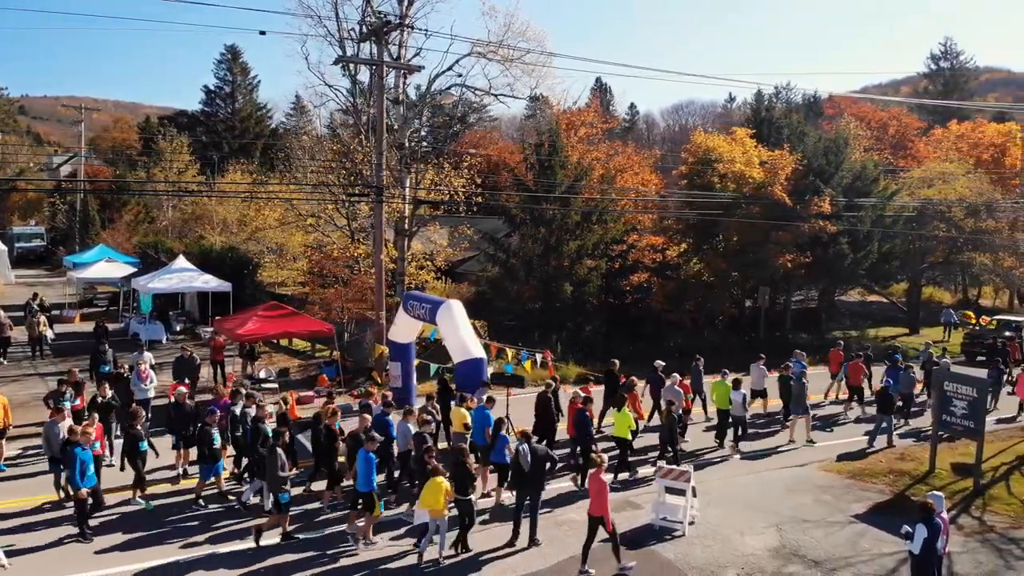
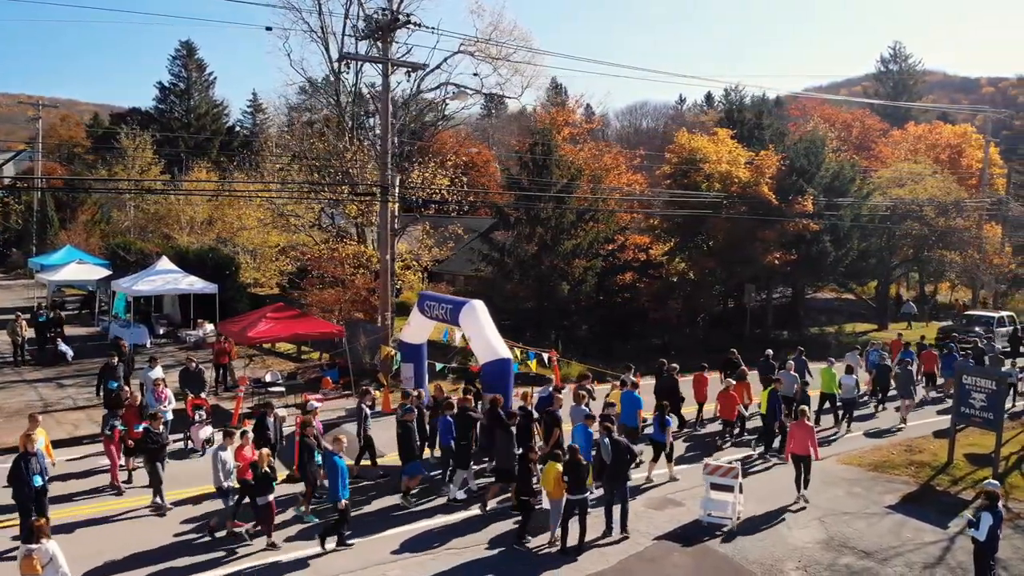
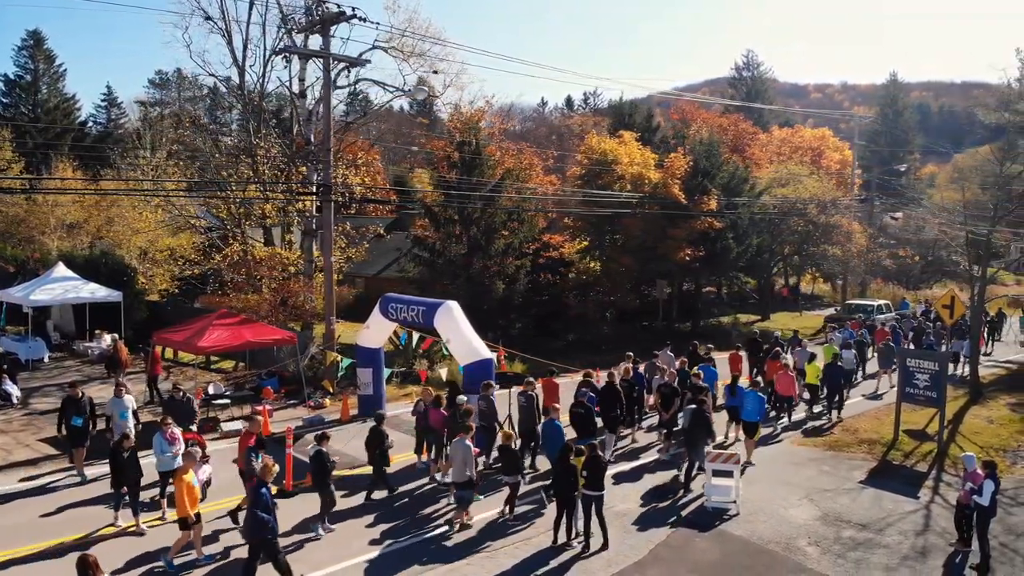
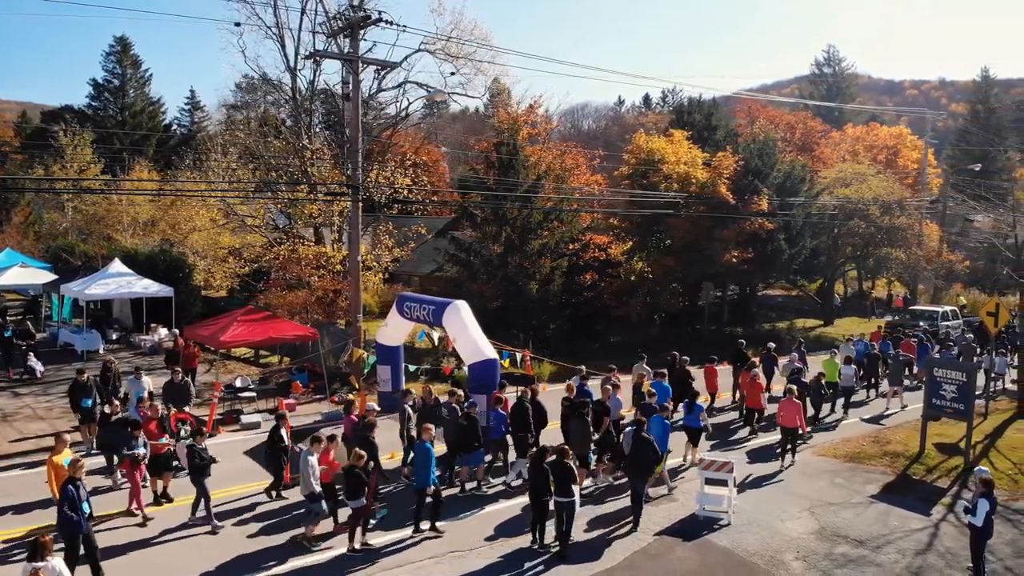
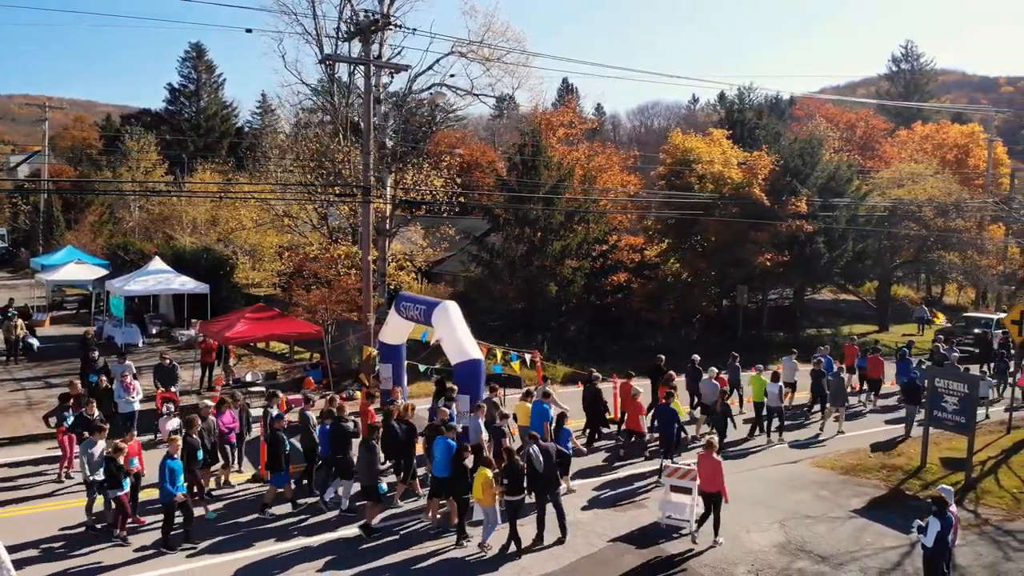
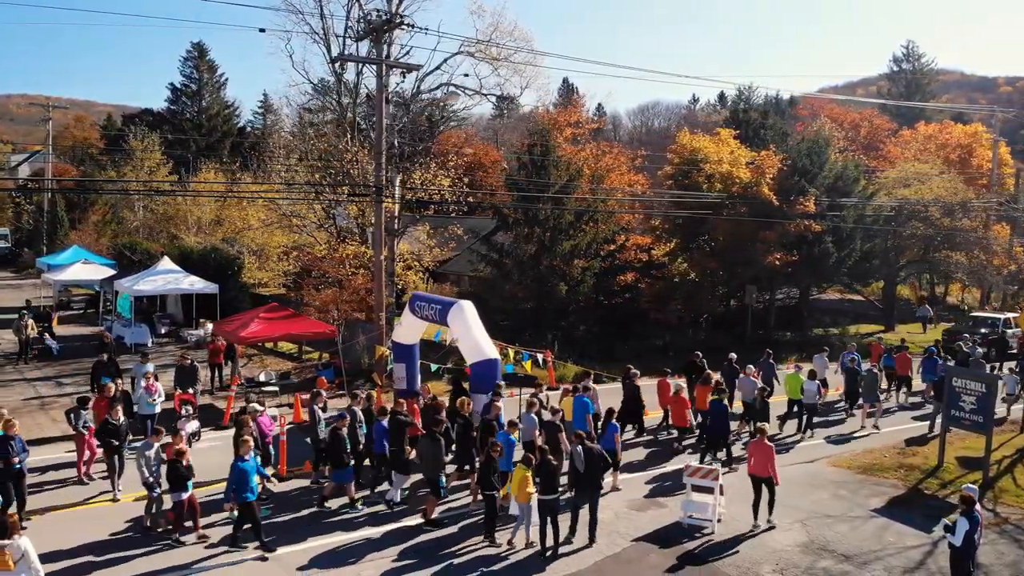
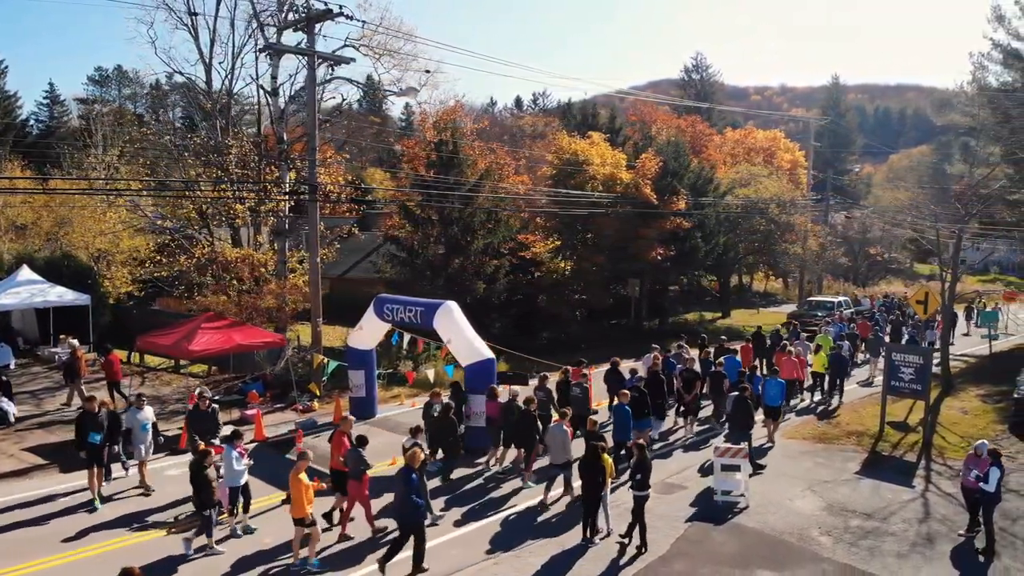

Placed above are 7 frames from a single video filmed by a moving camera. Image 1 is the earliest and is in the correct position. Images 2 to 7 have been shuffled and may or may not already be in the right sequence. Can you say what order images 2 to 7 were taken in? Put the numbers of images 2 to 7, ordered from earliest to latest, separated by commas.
5, 6, 2, 4, 3, 7
